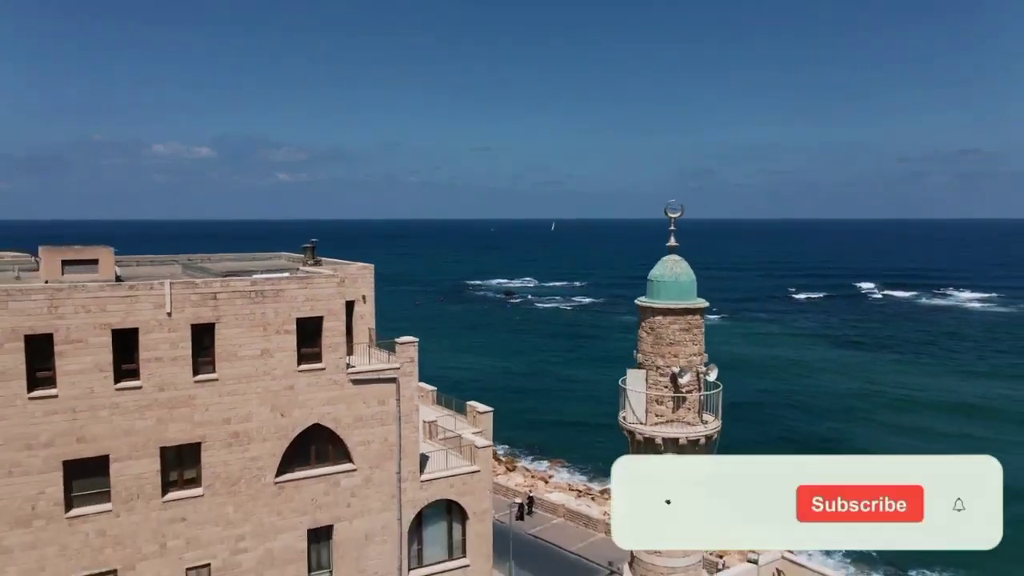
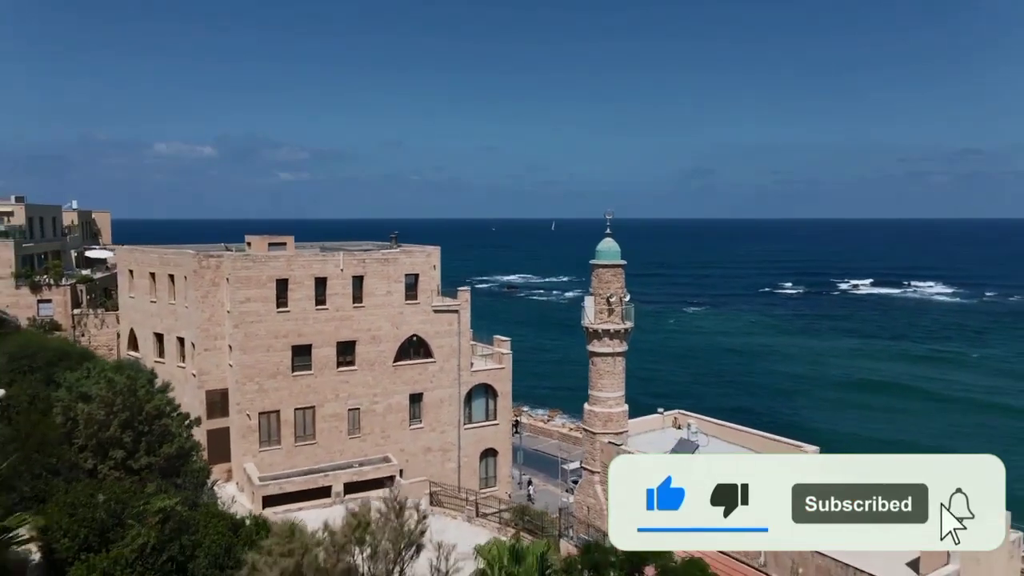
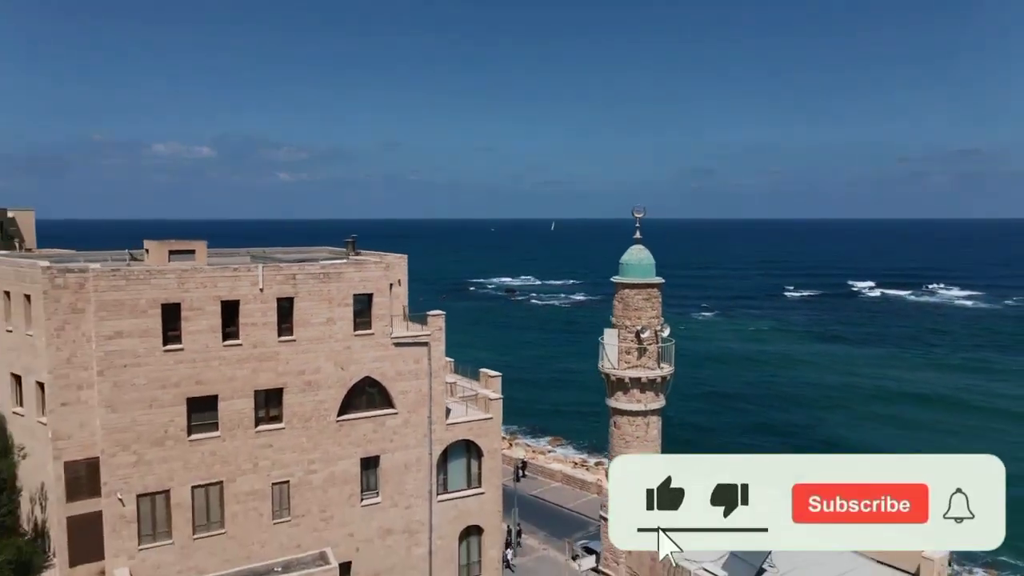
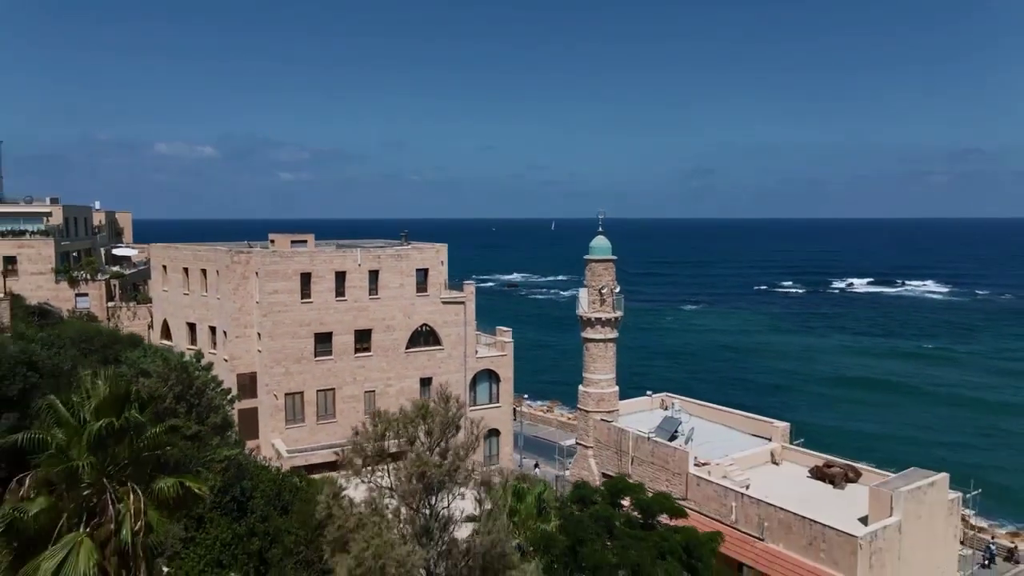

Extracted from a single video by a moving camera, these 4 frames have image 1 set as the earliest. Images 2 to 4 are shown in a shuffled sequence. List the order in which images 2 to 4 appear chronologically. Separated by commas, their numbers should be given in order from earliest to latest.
3, 2, 4
